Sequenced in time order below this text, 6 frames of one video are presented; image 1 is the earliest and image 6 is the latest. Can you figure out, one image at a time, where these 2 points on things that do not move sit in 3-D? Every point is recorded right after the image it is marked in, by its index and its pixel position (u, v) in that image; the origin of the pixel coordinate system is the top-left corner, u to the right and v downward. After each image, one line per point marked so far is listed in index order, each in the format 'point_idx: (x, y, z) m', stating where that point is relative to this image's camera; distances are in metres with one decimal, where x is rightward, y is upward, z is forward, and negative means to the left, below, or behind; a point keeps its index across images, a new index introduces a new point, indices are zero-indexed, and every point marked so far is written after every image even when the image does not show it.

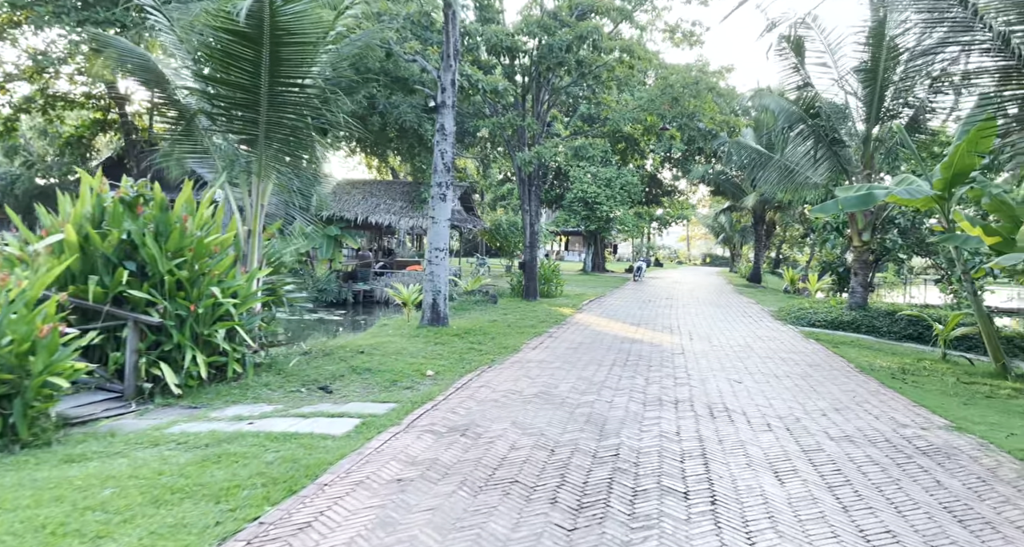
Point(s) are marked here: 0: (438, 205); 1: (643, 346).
0: (-1.5, +1.4, +11.5) m
1: (+2.2, -1.2, +9.7) m
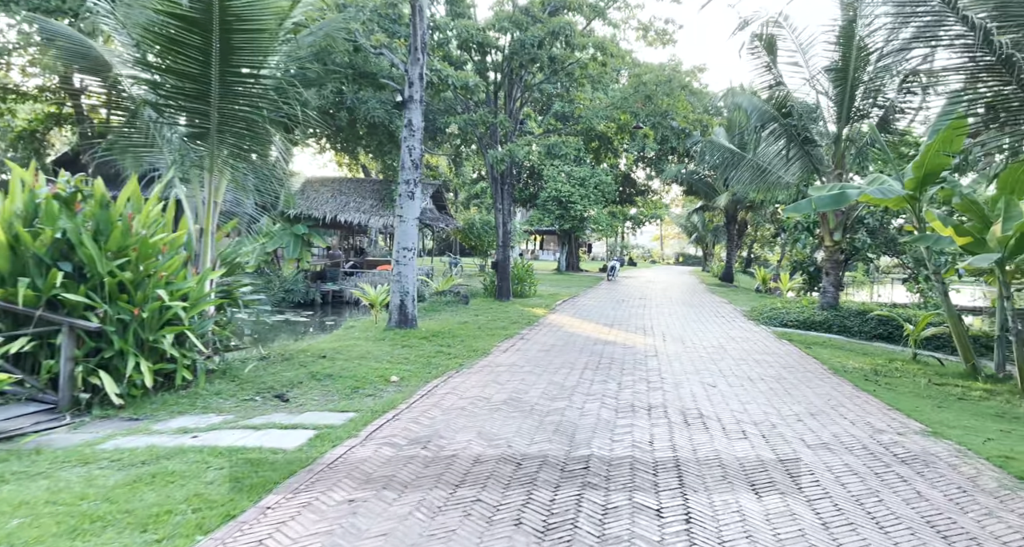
0: (-2.1, +1.4, +11.1) m
1: (+1.7, -1.3, +9.5) m
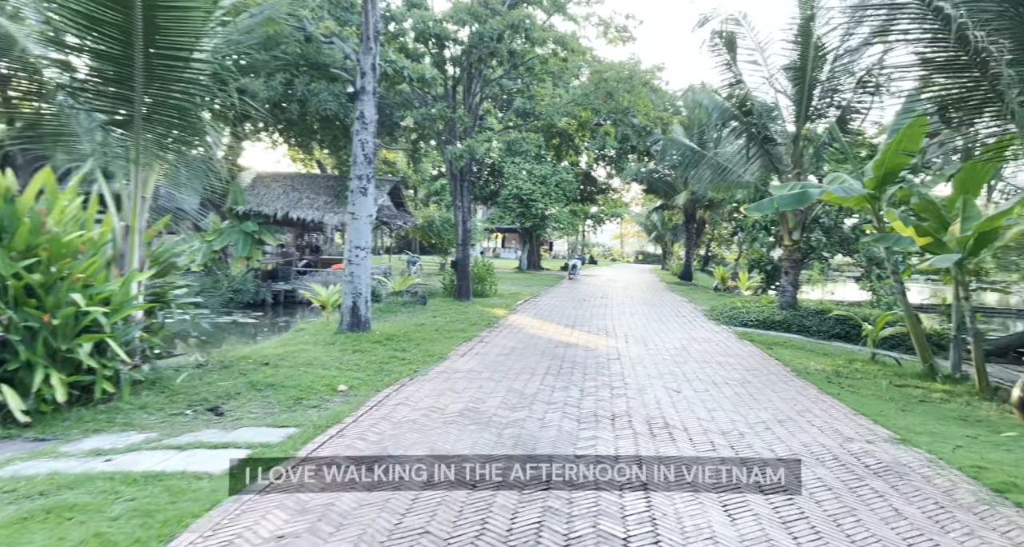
0: (-2.8, +1.4, +10.5) m
1: (+1.1, -1.3, +9.2) m
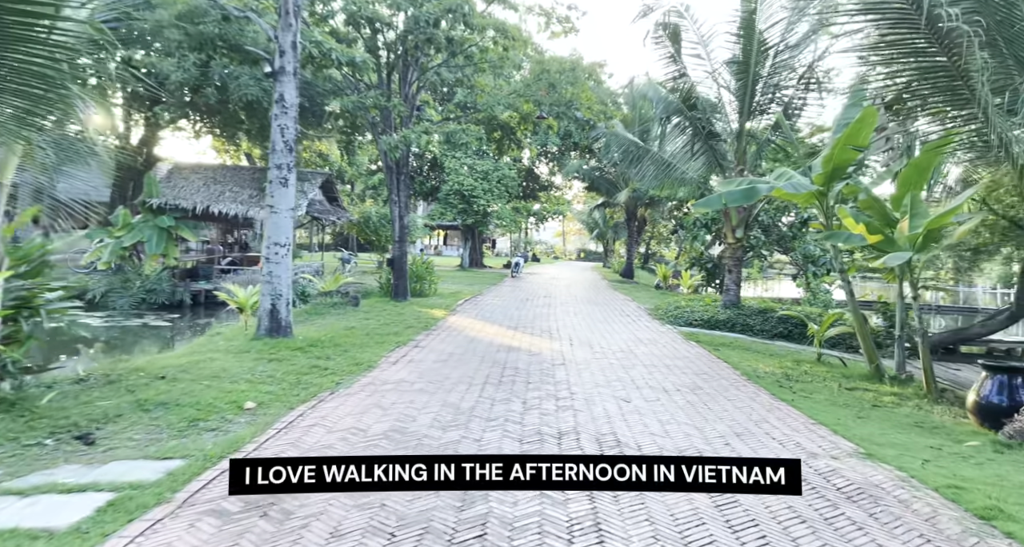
0: (-3.9, +1.4, +9.5) m
1: (+0.1, -1.2, +8.5) m
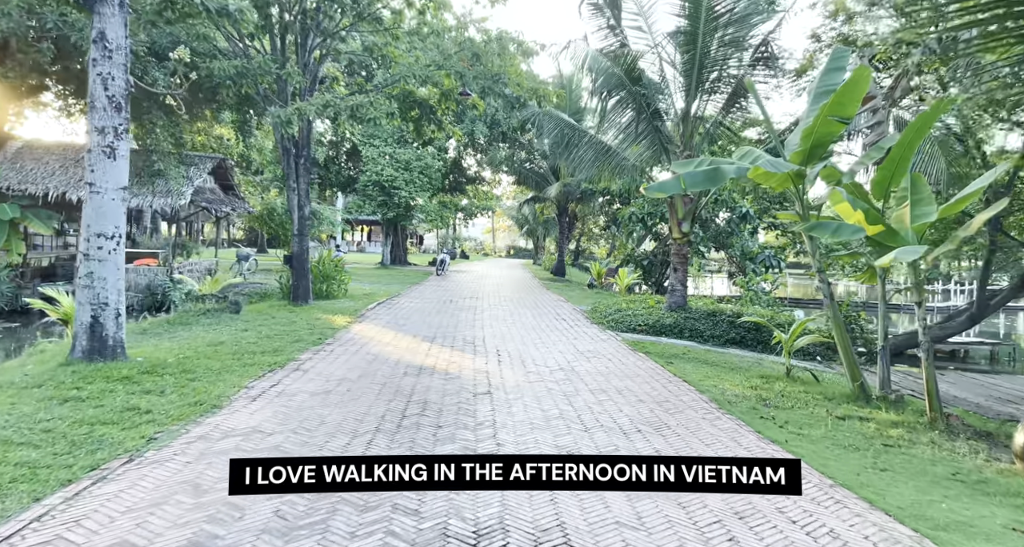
0: (-5.1, +1.4, +7.1) m
1: (-0.9, -1.3, +6.6) m
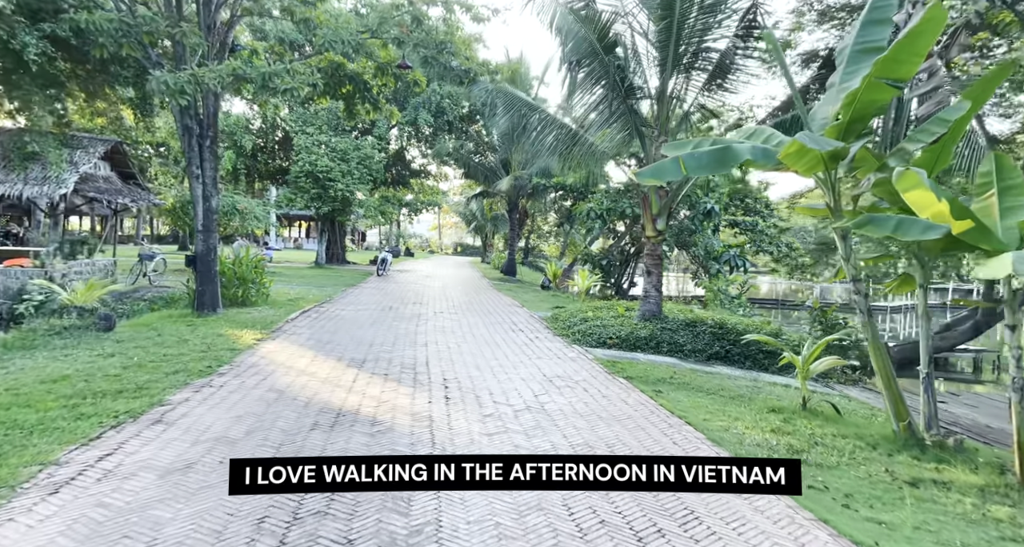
0: (-5.5, +1.2, +4.8) m
1: (-1.3, -1.4, +4.7) m
